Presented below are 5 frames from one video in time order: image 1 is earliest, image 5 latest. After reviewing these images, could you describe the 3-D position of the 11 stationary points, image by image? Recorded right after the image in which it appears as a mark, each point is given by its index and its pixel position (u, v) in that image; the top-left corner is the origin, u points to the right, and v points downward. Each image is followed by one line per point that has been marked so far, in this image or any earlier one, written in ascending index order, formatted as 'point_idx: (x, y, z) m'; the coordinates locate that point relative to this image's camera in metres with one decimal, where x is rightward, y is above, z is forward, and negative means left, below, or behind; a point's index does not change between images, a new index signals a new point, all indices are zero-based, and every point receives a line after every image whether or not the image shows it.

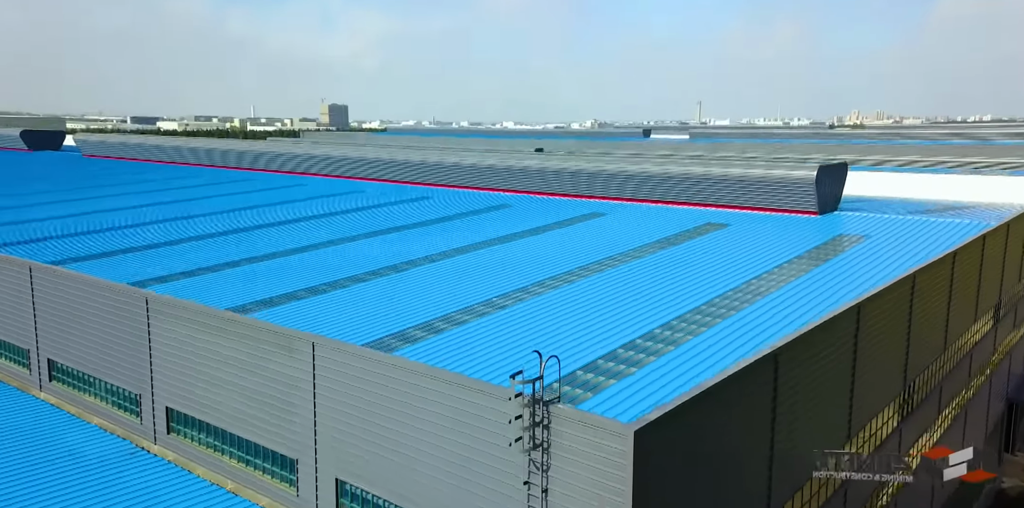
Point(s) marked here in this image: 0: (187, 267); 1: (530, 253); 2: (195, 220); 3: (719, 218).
0: (-6.2, -0.3, +14.8) m
1: (+0.4, 0.0, +15.7) m
2: (-8.0, +0.8, +20.2) m
3: (+5.0, +0.8, +18.5) m
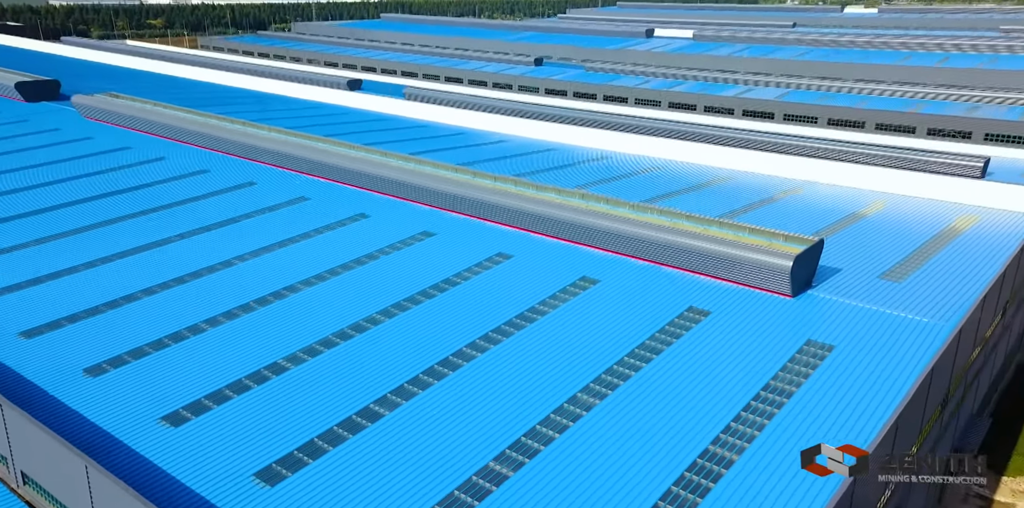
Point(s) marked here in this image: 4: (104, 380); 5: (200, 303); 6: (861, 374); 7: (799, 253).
0: (-6.3, -2.7, +16.3) m
1: (+0.3, -2.4, +17.2) m
2: (-8.2, -0.6, +21.4) m
3: (+4.9, -1.2, +19.9) m
4: (-8.6, -2.7, +16.2) m
5: (-8.1, -1.3, +19.8) m
6: (+7.6, -2.6, +16.7) m
7: (+7.4, 0.0, +19.8) m
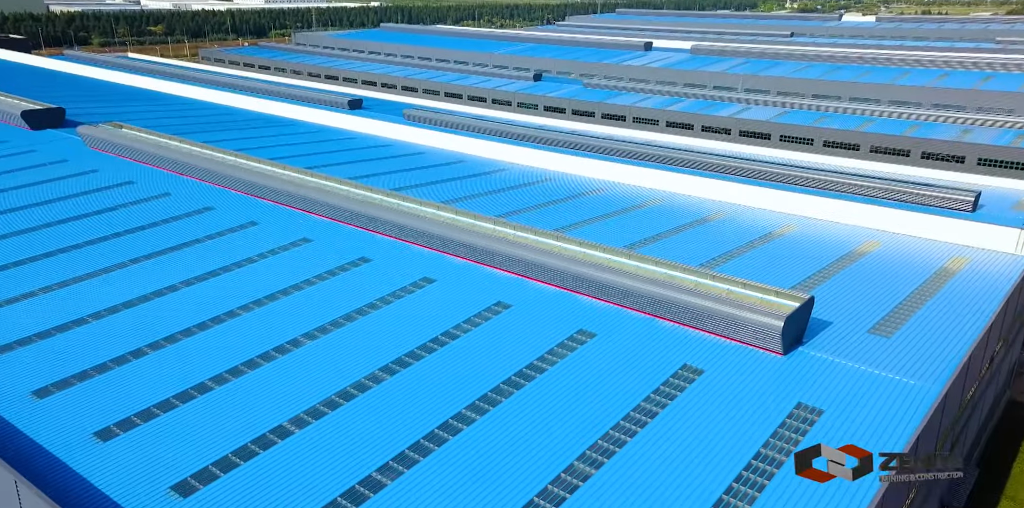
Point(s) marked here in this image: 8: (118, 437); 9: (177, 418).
0: (-6.3, -4.2, +16.9) m
1: (+0.3, -3.9, +17.8) m
2: (-8.2, -2.1, +22.0) m
3: (+4.9, -2.7, +20.5) m
4: (-8.6, -4.1, +16.7) m
5: (-8.1, -2.7, +20.3) m
6: (+7.6, -4.2, +17.3) m
7: (+7.4, -1.5, +20.4) m
8: (-8.7, -4.0, +17.0) m
9: (-7.7, -3.8, +17.7) m
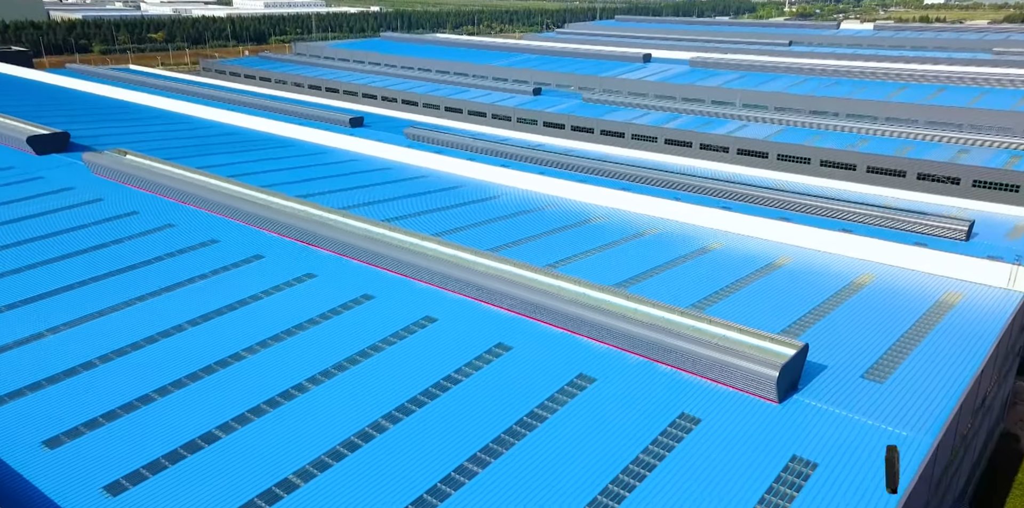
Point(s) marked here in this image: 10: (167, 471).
0: (-6.2, -5.5, +17.3) m
1: (+0.3, -5.3, +18.3) m
2: (-8.1, -3.4, +22.4) m
3: (+5.0, -4.1, +21.0) m
4: (-8.6, -5.4, +17.2) m
5: (-8.1, -4.1, +20.8) m
6: (+7.6, -5.6, +17.8) m
7: (+7.4, -2.9, +20.9) m
8: (-8.7, -5.3, +17.5) m
9: (-7.7, -5.1, +18.2) m
10: (-8.1, -5.1, +18.1) m
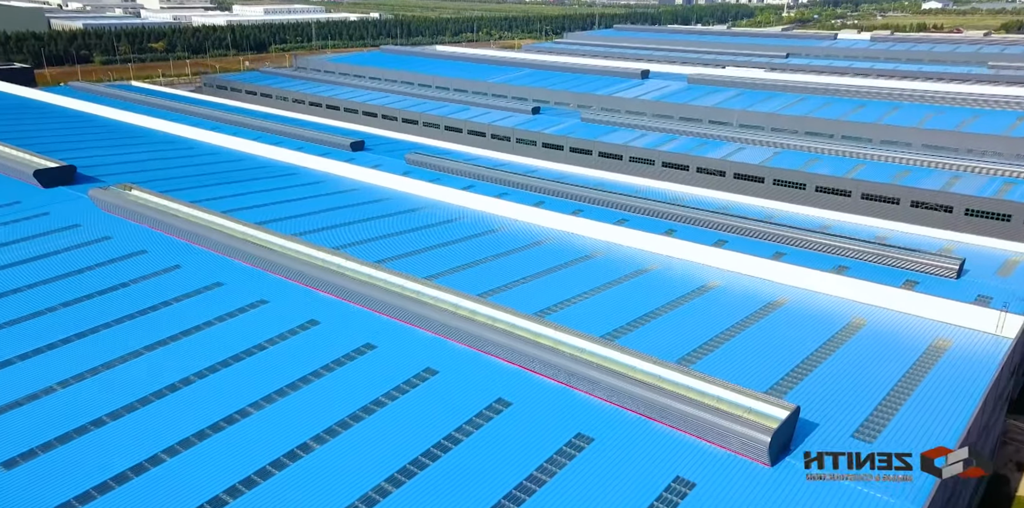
0: (-6.2, -7.3, +18.0) m
1: (+0.3, -7.1, +18.9) m
2: (-8.1, -5.2, +23.0) m
3: (+5.0, -6.0, +21.7) m
4: (-8.6, -7.3, +17.8) m
5: (-8.0, -5.9, +21.4) m
6: (+7.6, -7.5, +18.5) m
7: (+7.4, -4.8, +21.6) m
8: (-8.6, -7.1, +18.1) m
9: (-7.7, -6.9, +18.8) m
10: (-8.1, -6.9, +18.7) m
